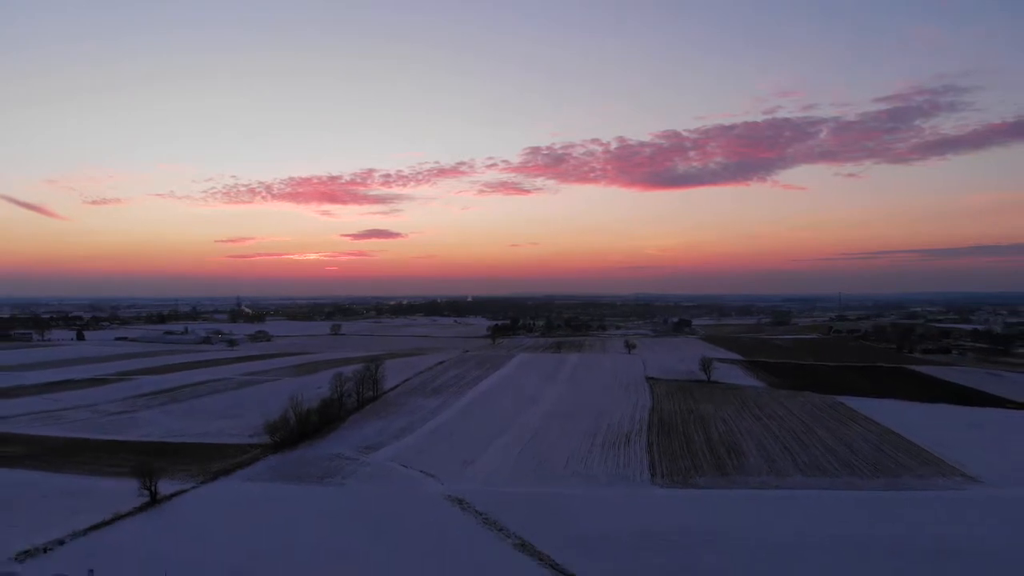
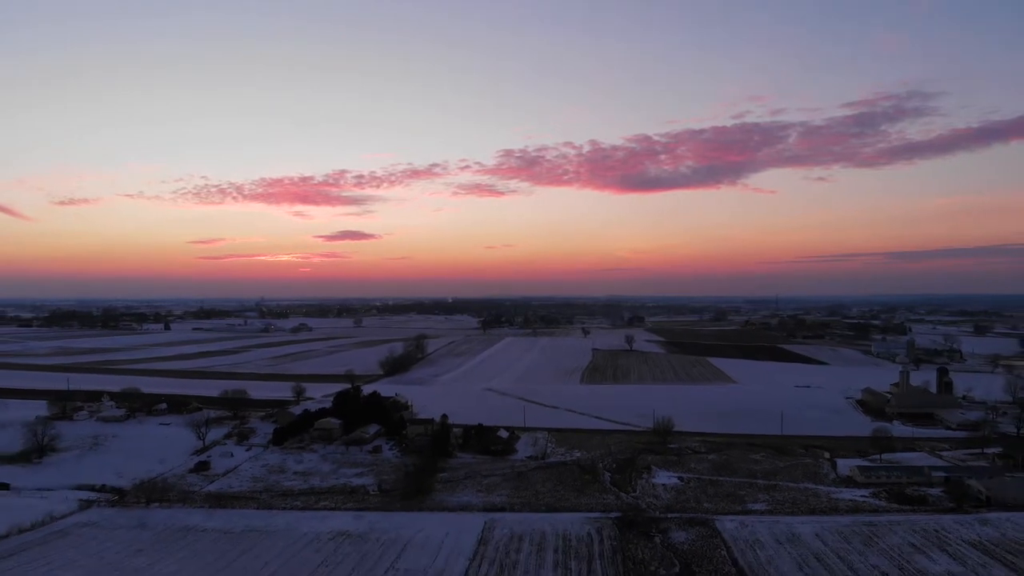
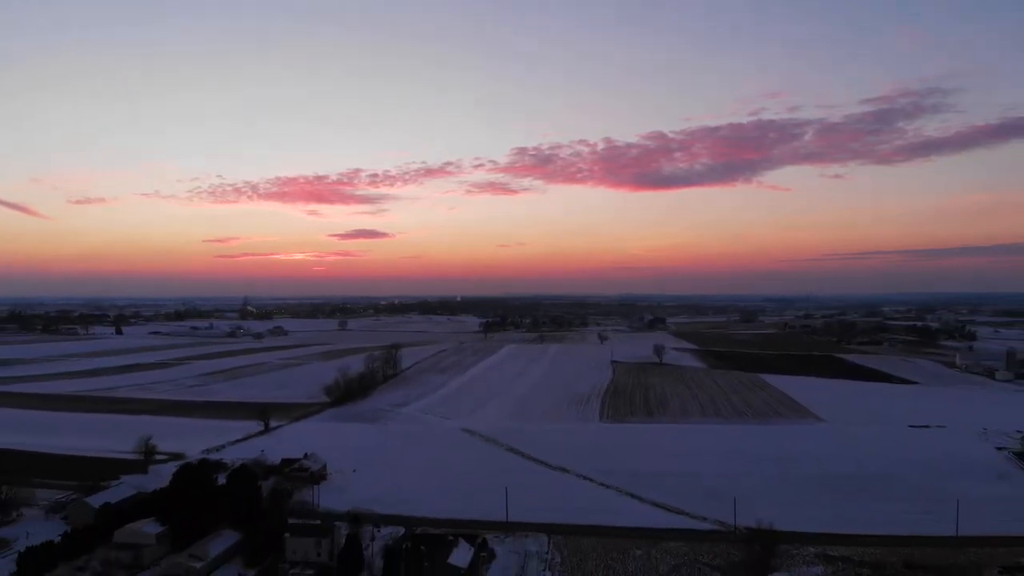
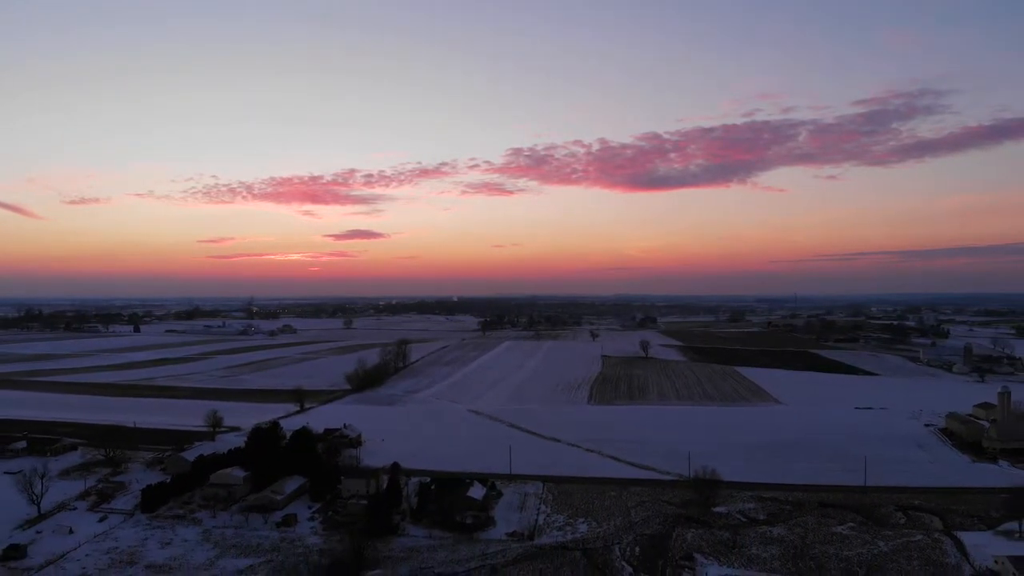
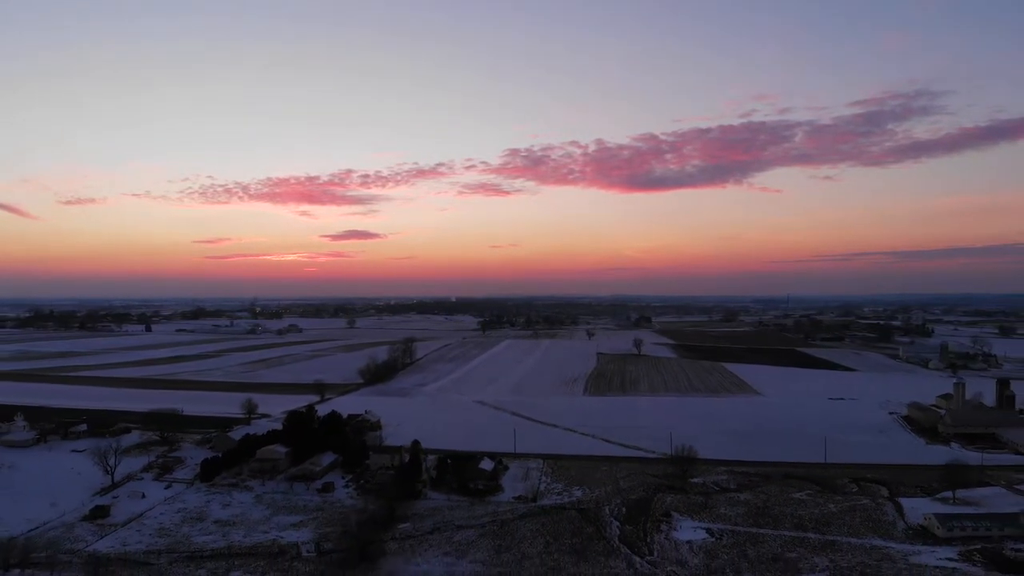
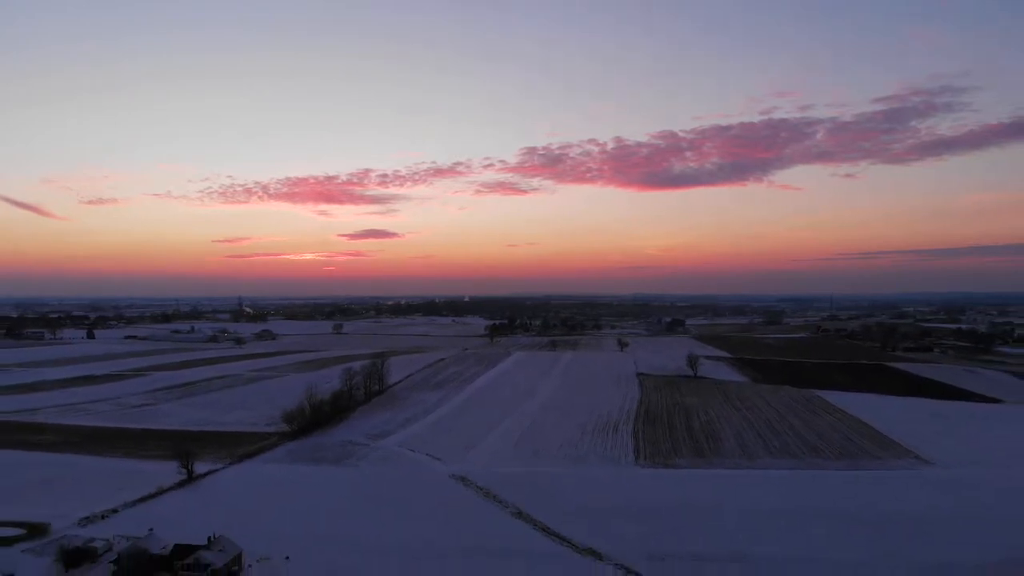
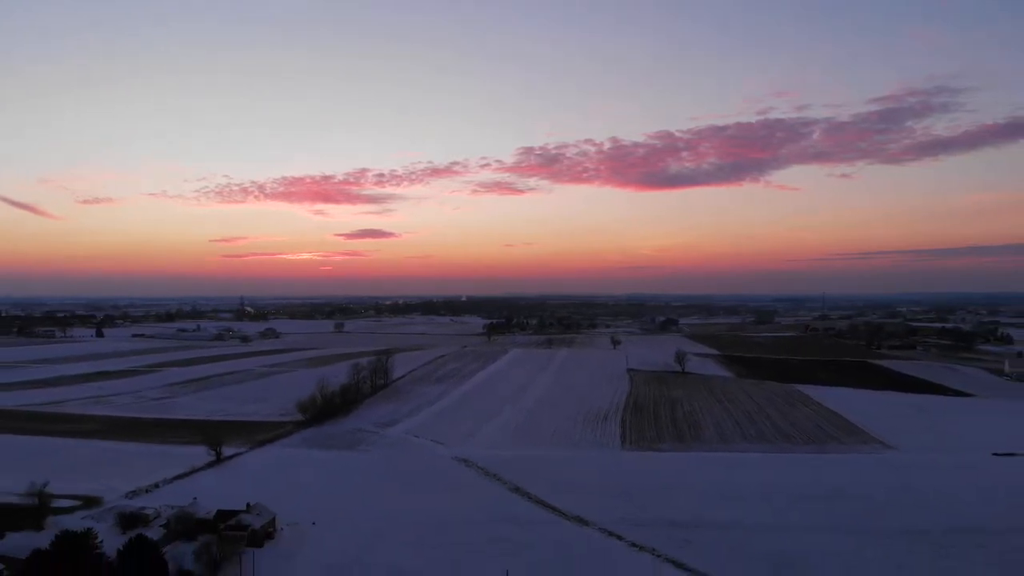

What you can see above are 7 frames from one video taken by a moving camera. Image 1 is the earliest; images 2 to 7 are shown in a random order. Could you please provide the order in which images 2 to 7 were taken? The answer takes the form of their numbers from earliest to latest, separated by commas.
6, 7, 3, 4, 5, 2
